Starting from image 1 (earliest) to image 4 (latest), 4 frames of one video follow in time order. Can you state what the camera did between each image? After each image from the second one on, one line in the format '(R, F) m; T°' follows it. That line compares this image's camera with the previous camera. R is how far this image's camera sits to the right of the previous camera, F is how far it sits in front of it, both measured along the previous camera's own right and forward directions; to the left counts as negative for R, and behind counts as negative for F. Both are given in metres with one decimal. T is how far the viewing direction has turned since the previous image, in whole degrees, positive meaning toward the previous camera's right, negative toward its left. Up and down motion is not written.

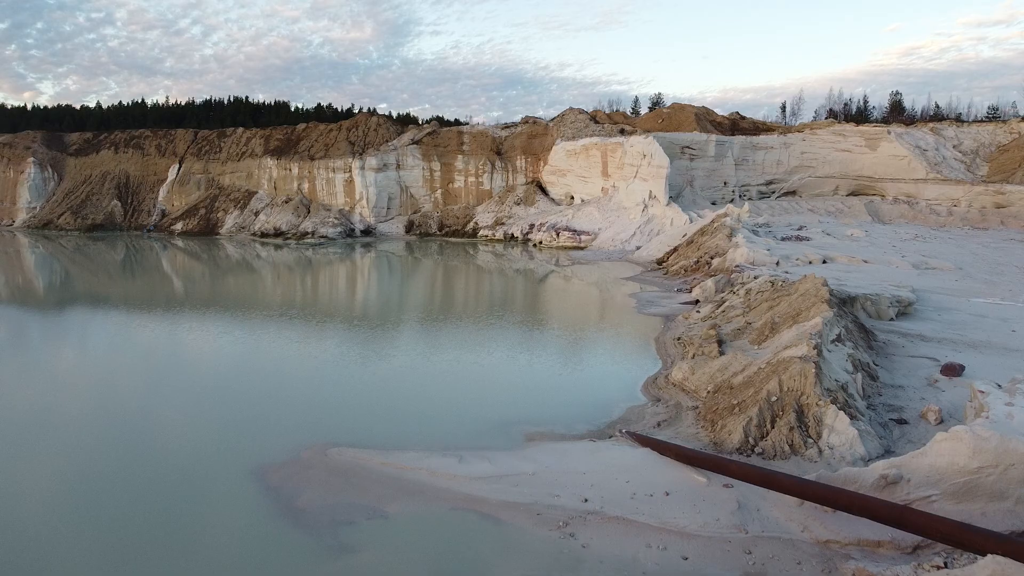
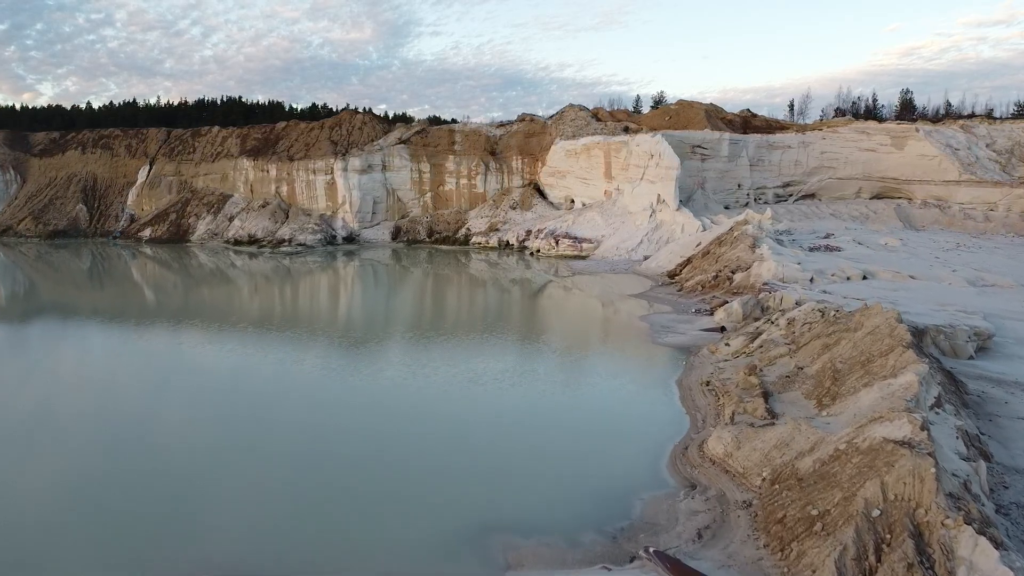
(+0.2, +2.0) m; 0°
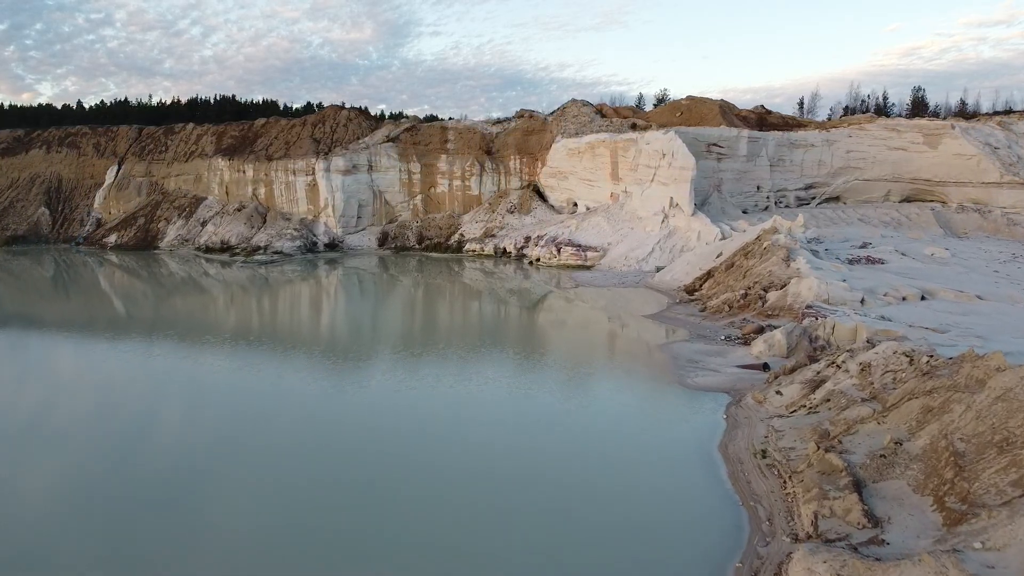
(+0.1, +2.0) m; 0°
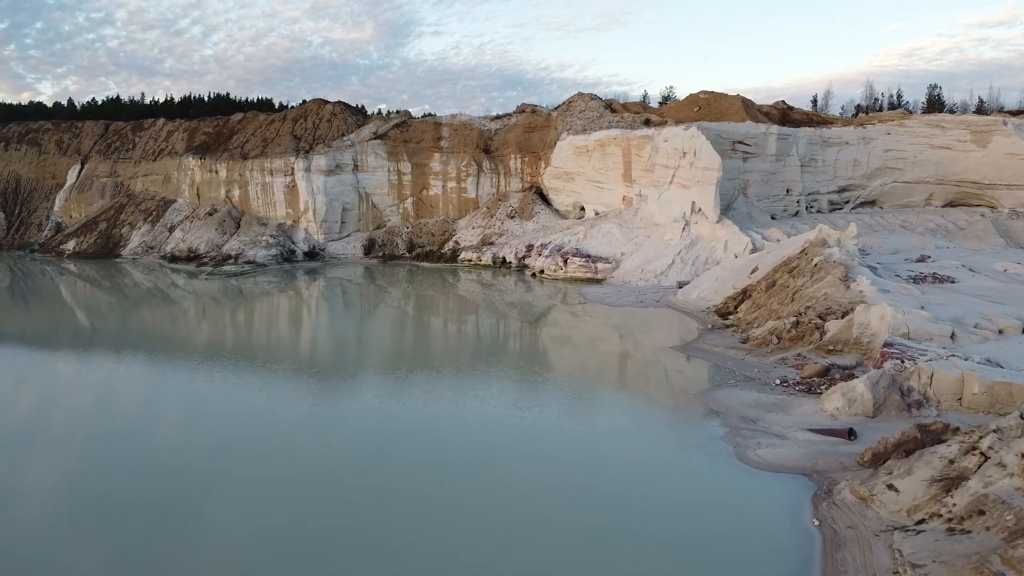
(0.0, +2.2) m; 0°
